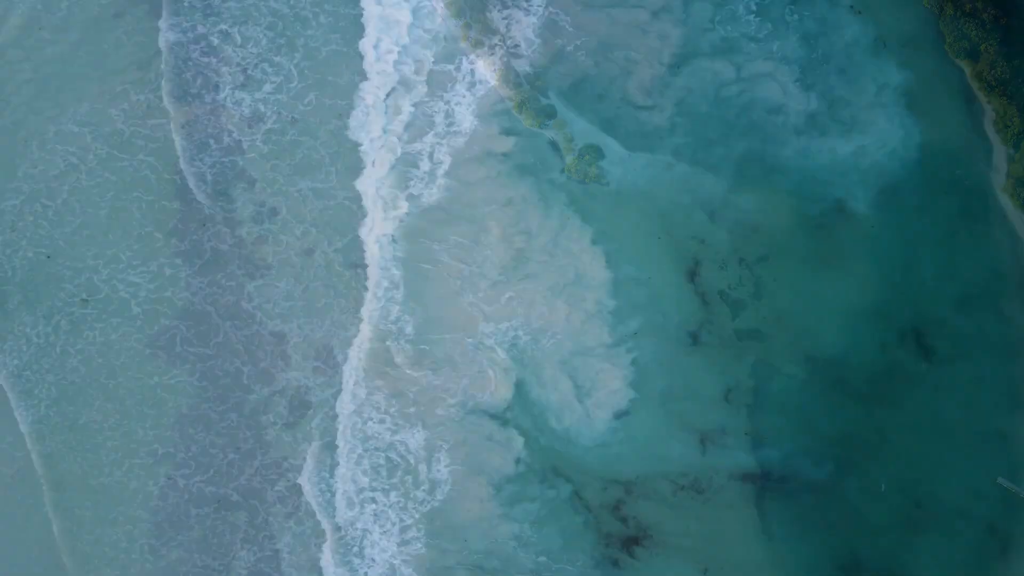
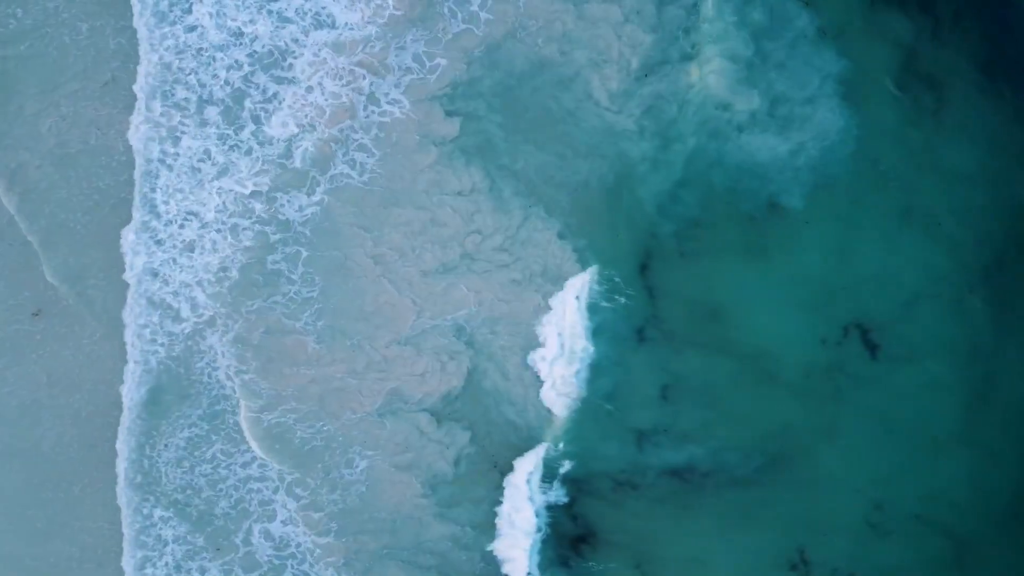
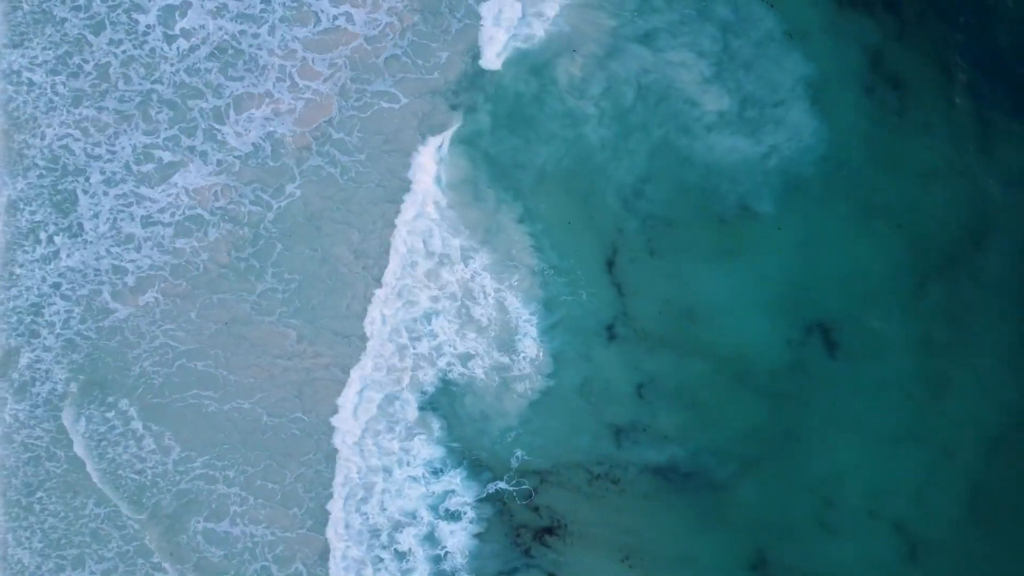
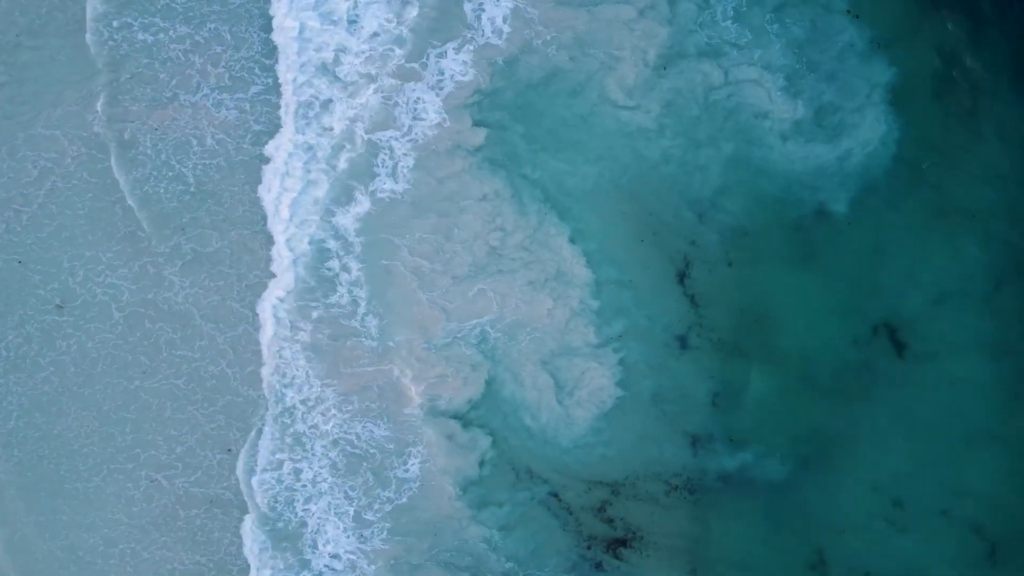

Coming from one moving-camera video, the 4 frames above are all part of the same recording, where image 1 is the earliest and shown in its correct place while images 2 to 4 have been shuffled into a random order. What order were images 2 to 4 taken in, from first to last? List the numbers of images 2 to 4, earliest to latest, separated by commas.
4, 2, 3
